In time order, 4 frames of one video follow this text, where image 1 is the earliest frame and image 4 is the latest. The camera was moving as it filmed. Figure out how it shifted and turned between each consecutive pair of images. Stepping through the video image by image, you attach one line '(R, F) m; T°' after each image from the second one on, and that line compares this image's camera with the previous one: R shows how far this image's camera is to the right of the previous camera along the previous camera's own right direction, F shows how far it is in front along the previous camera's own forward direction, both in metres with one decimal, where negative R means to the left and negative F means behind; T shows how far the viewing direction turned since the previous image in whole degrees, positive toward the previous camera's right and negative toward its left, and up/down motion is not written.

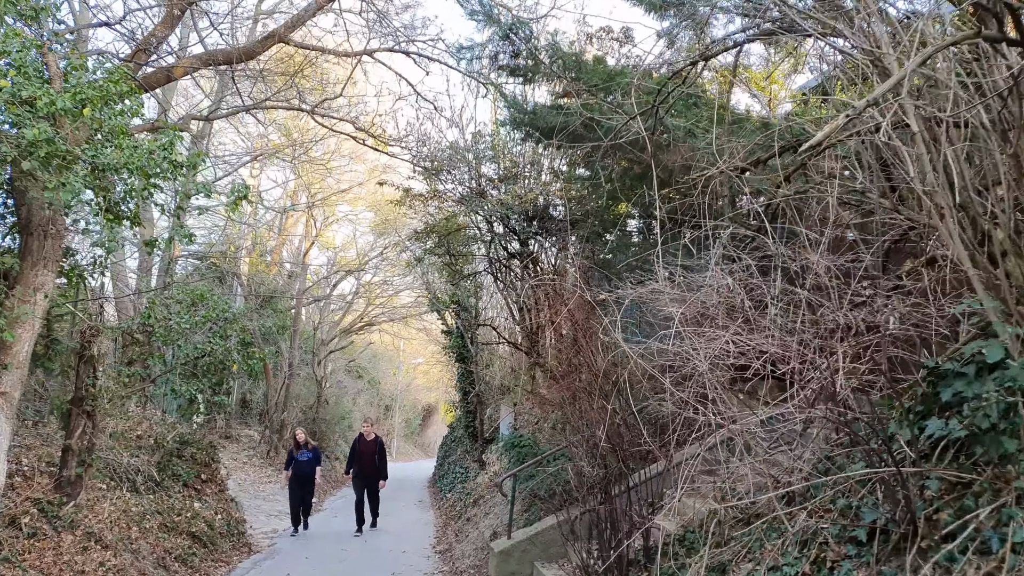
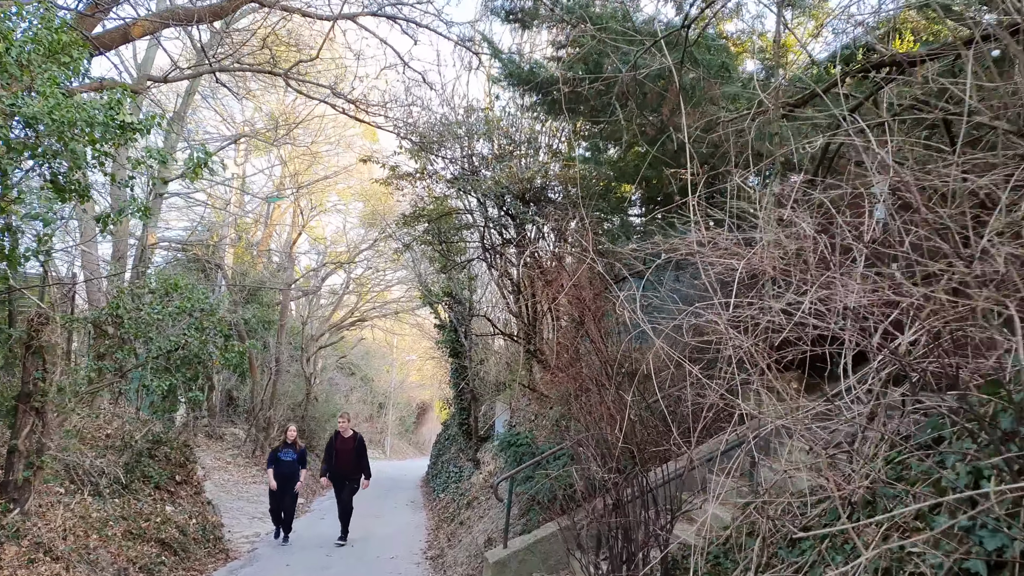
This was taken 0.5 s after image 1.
(0.0, +0.7) m; 0°
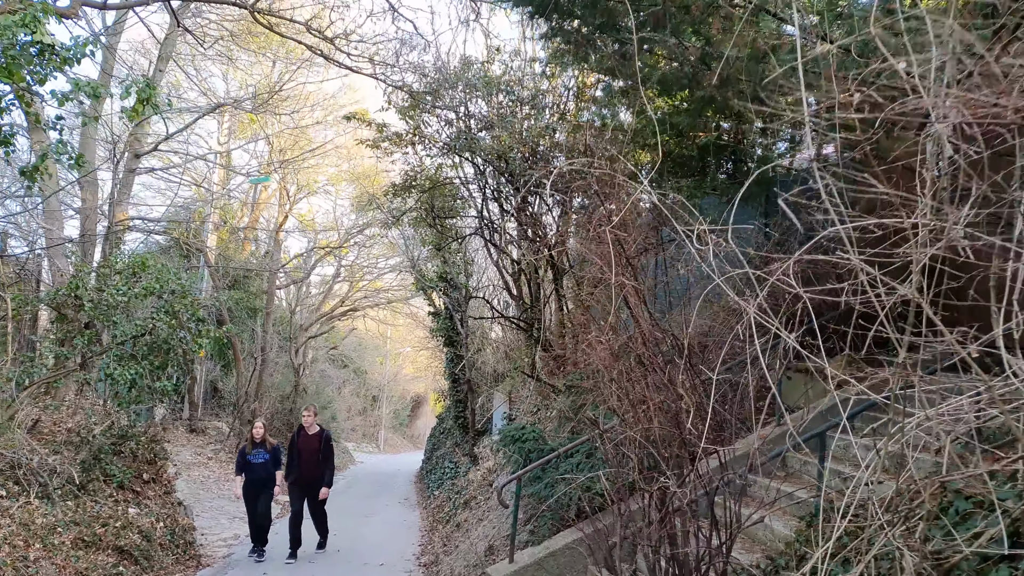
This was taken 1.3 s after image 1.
(-0.1, +0.9) m; 0°
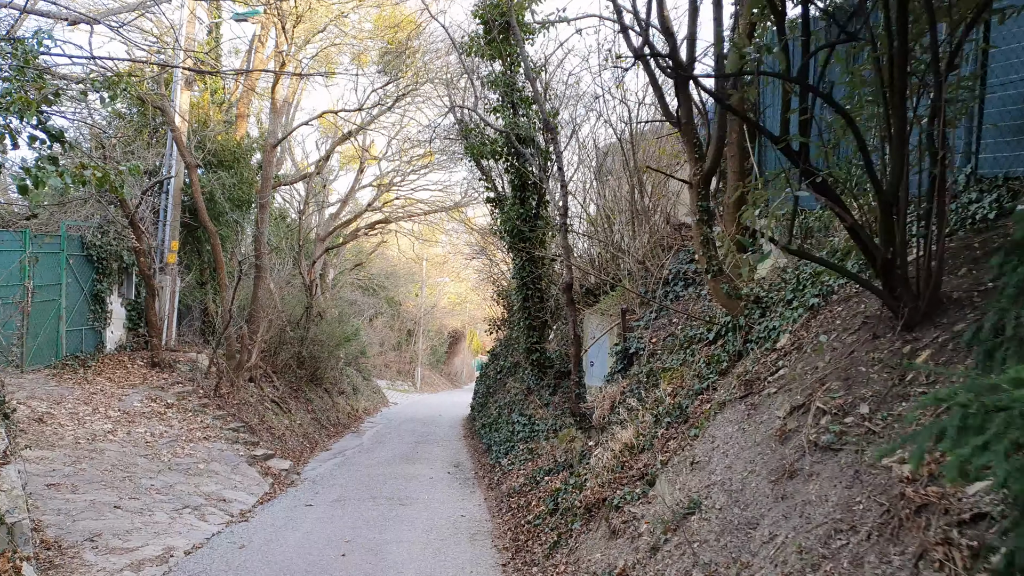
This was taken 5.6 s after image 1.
(-0.9, +5.1) m; -2°
